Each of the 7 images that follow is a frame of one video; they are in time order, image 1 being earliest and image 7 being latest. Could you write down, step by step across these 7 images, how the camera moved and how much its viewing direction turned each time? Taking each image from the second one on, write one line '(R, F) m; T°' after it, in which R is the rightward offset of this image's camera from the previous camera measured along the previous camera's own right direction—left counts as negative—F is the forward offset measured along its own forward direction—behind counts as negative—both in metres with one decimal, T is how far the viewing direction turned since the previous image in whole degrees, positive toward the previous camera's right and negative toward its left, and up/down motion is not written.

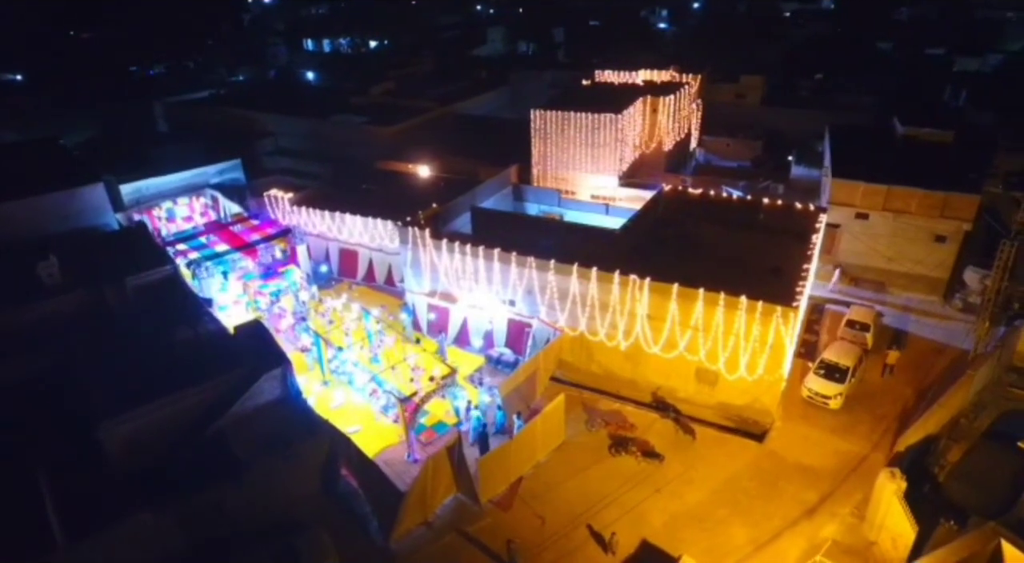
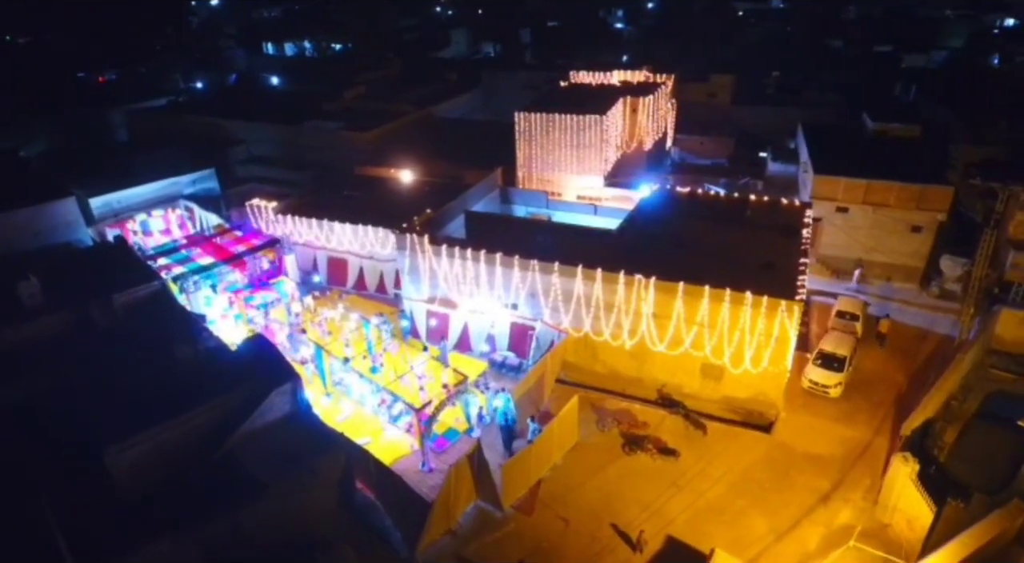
(-0.9, 0.0) m; +4°
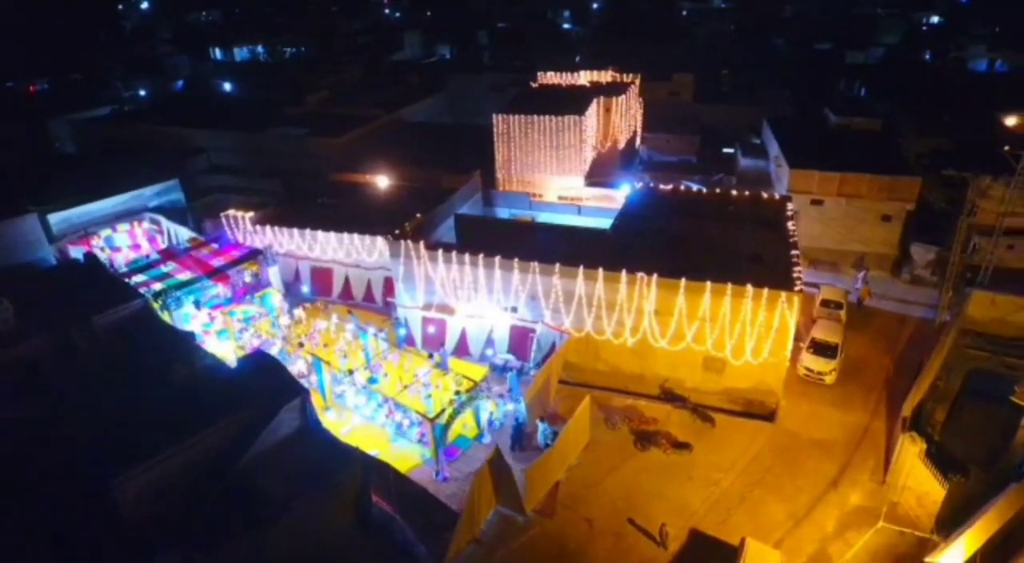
(-1.1, +0.1) m; +4°
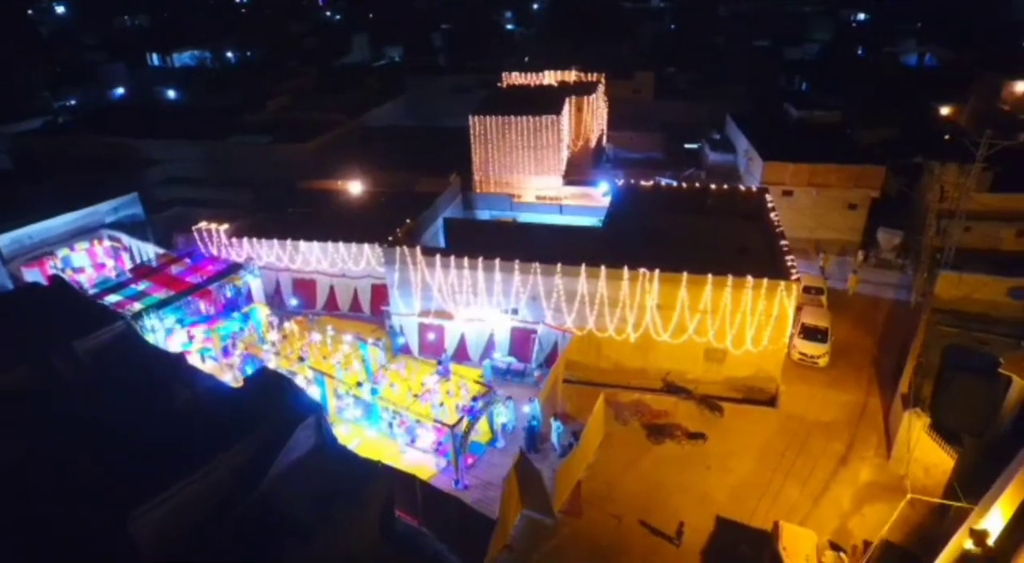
(-1.2, +0.1) m; +5°
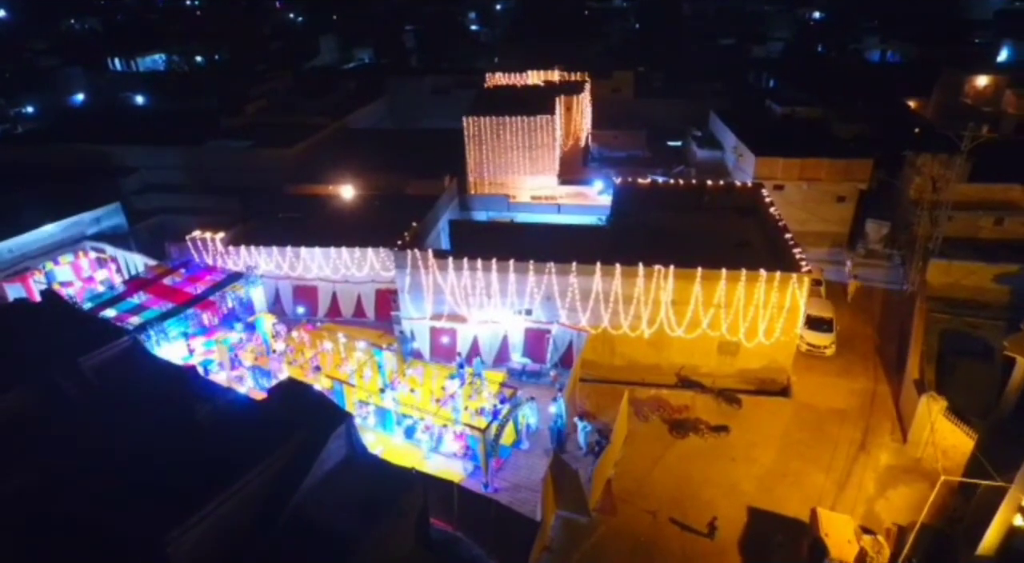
(-1.1, +0.1) m; +3°
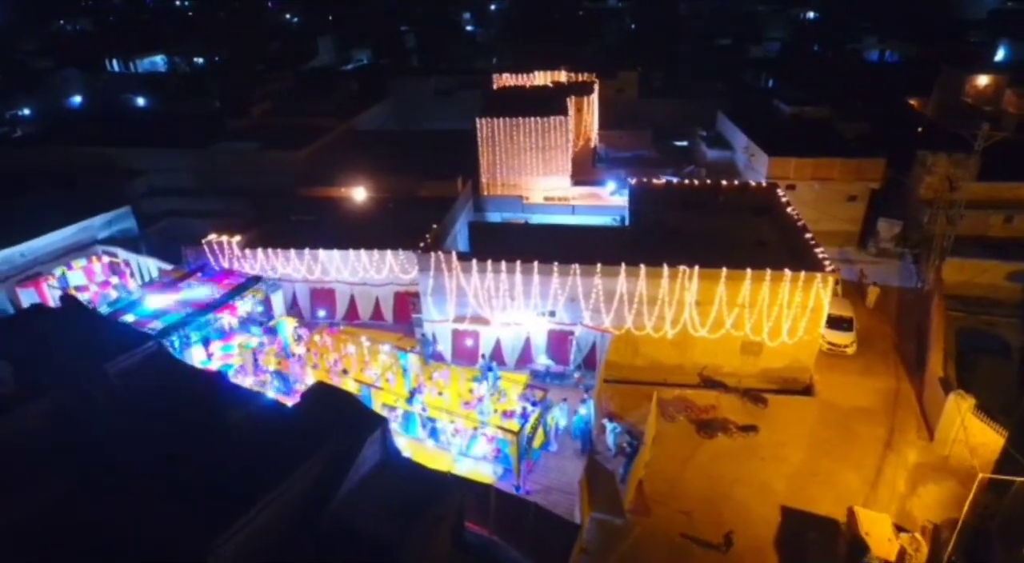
(-0.7, 0.0) m; +1°
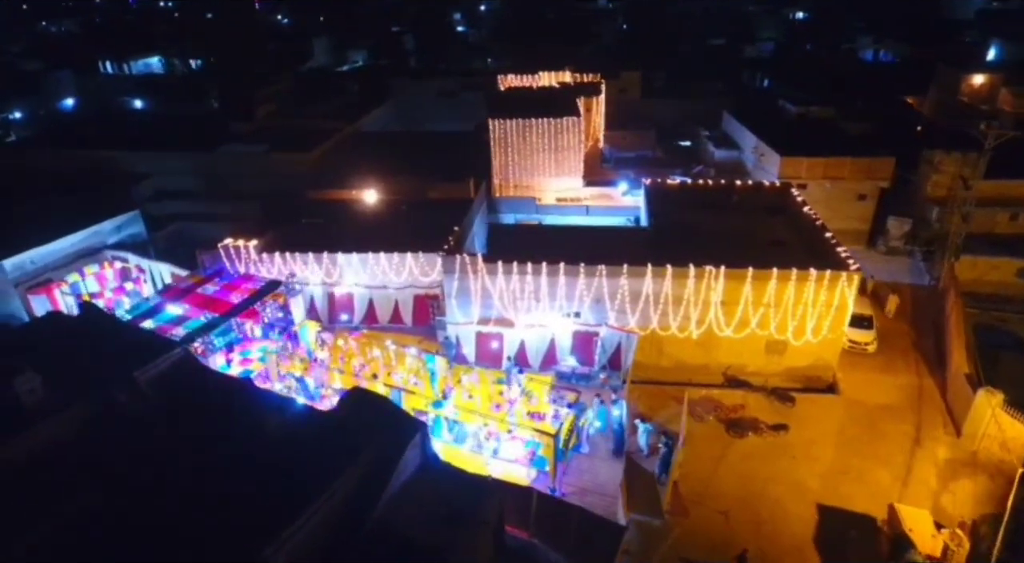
(-0.9, 0.0) m; +1°
